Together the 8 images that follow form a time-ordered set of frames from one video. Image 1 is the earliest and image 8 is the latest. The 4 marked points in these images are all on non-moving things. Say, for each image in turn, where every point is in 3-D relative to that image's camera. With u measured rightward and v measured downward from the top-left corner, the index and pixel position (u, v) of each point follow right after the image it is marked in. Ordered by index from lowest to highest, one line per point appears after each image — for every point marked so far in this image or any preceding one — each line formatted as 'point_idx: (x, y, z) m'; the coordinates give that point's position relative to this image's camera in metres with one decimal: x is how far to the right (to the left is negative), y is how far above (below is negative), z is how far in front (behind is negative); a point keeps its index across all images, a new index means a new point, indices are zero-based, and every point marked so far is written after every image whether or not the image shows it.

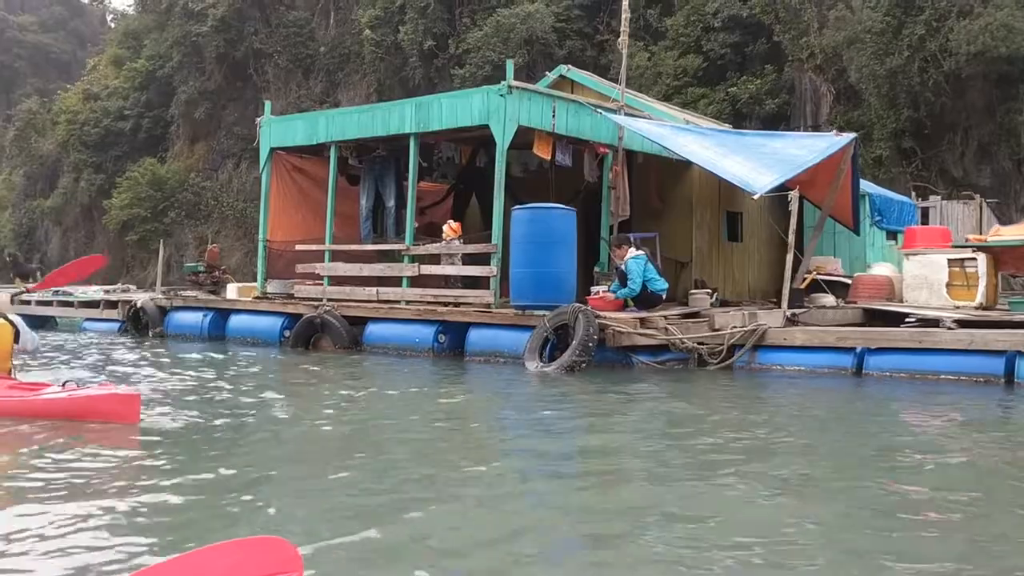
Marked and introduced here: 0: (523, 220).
0: (+0.1, +0.7, +8.6) m
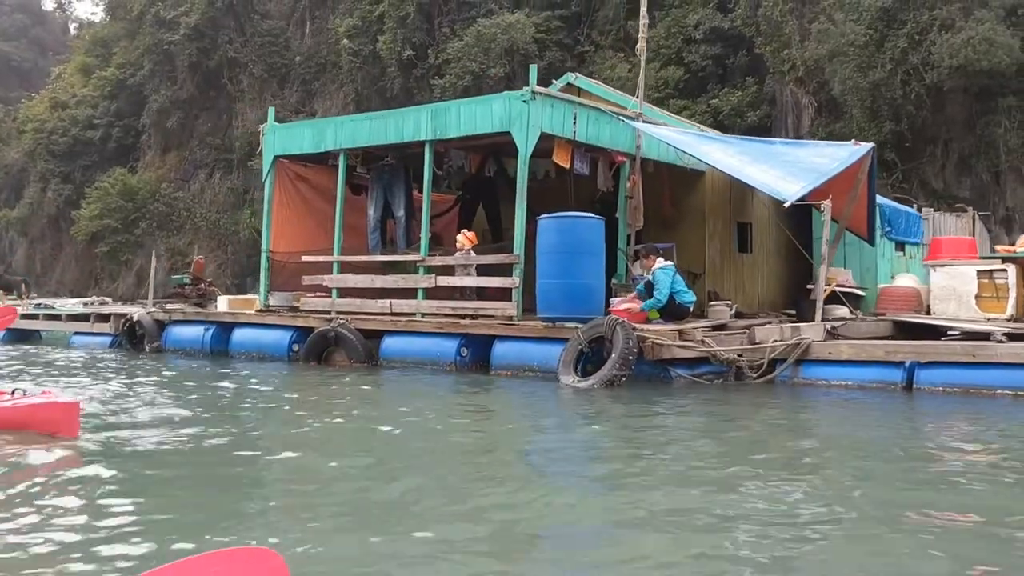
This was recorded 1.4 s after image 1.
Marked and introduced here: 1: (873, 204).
0: (+0.4, +0.6, +8.4) m
1: (+4.6, +1.1, +11.0) m
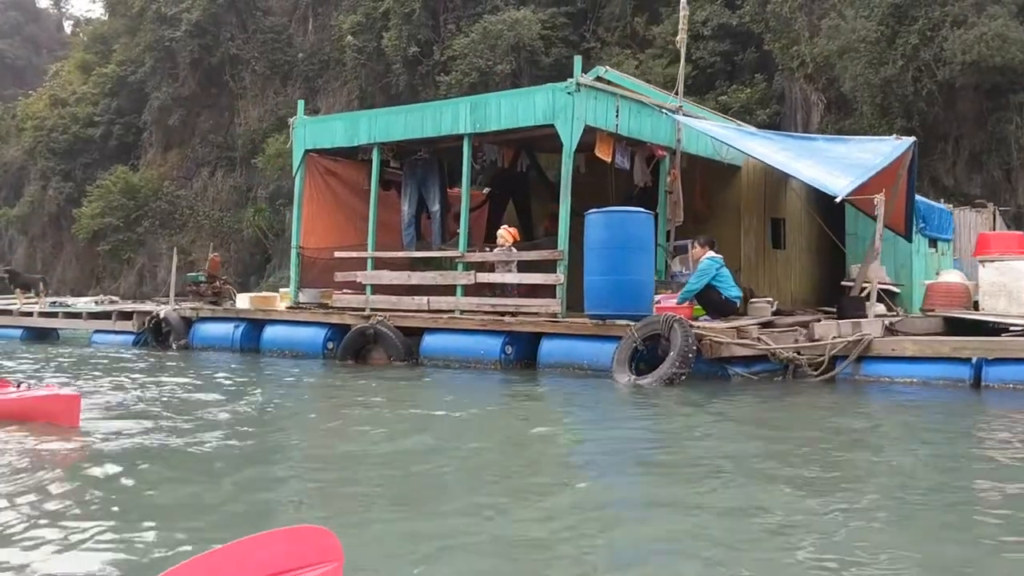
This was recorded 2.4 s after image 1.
0: (+0.8, +0.6, +8.2) m
1: (+5.0, +1.1, +10.9) m
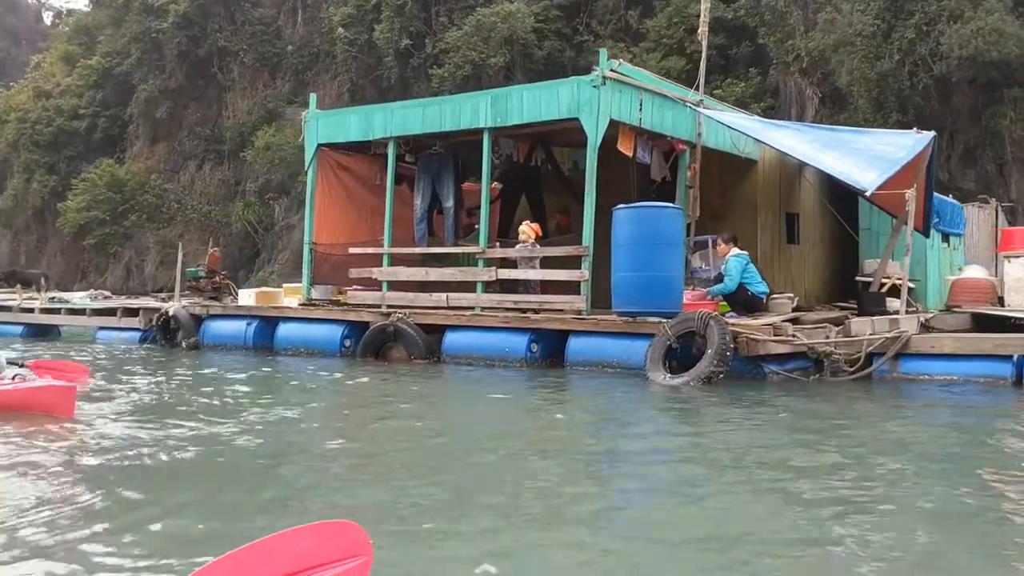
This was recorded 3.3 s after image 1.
0: (+1.1, +0.6, +8.0) m
1: (+5.2, +1.2, +10.8) m
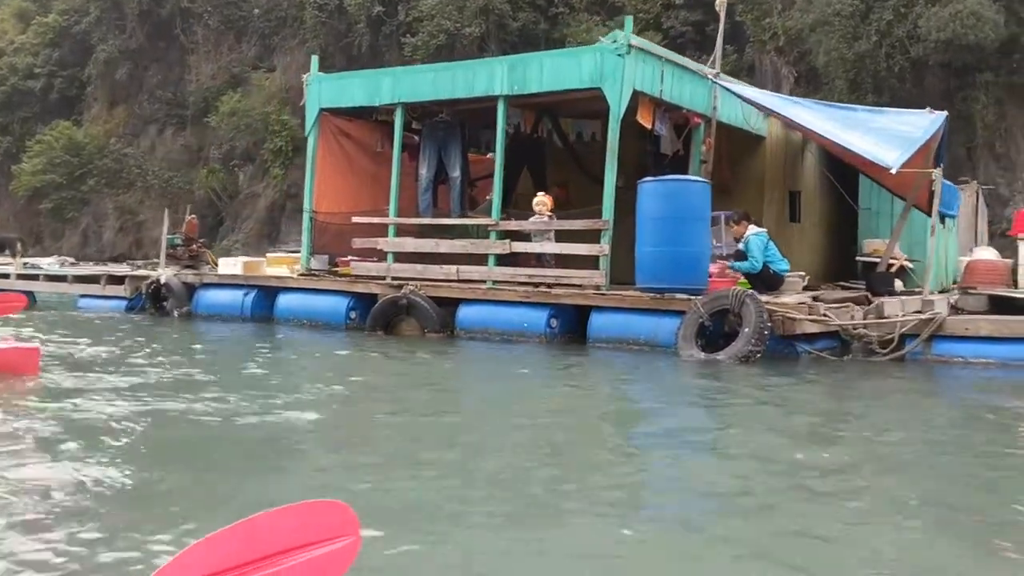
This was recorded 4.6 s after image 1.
0: (+1.3, +0.8, +7.8) m
1: (+5.3, +1.4, +10.8) m
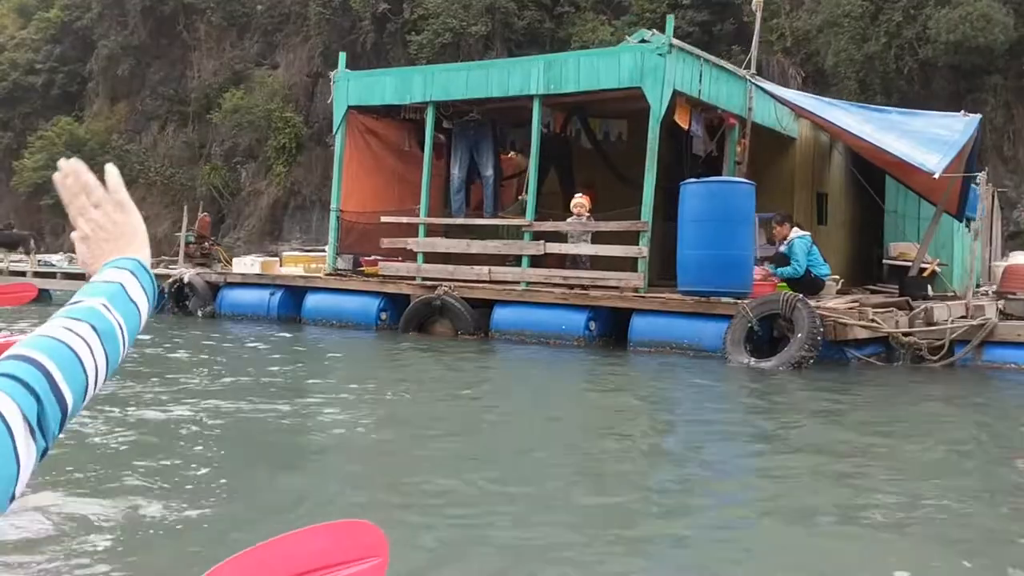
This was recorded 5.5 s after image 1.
0: (+1.7, +0.8, +7.7) m
1: (+5.7, +1.4, +10.7) m
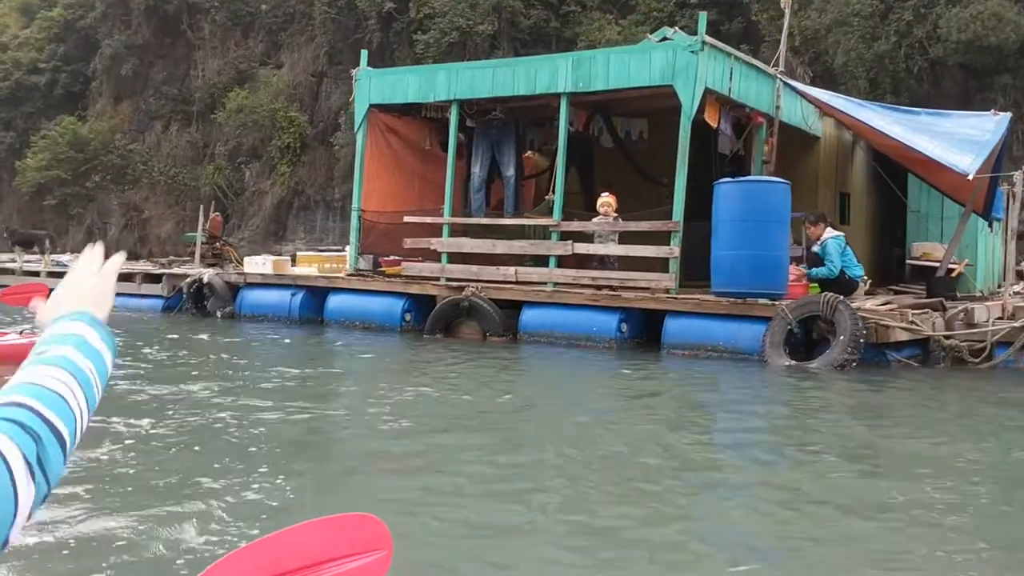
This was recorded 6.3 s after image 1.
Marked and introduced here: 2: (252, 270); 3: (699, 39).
0: (+2.0, +0.8, +7.6) m
1: (+5.9, +1.4, +10.6) m
2: (-3.3, +0.2, +10.8) m
3: (+1.7, +2.3, +8.1) m
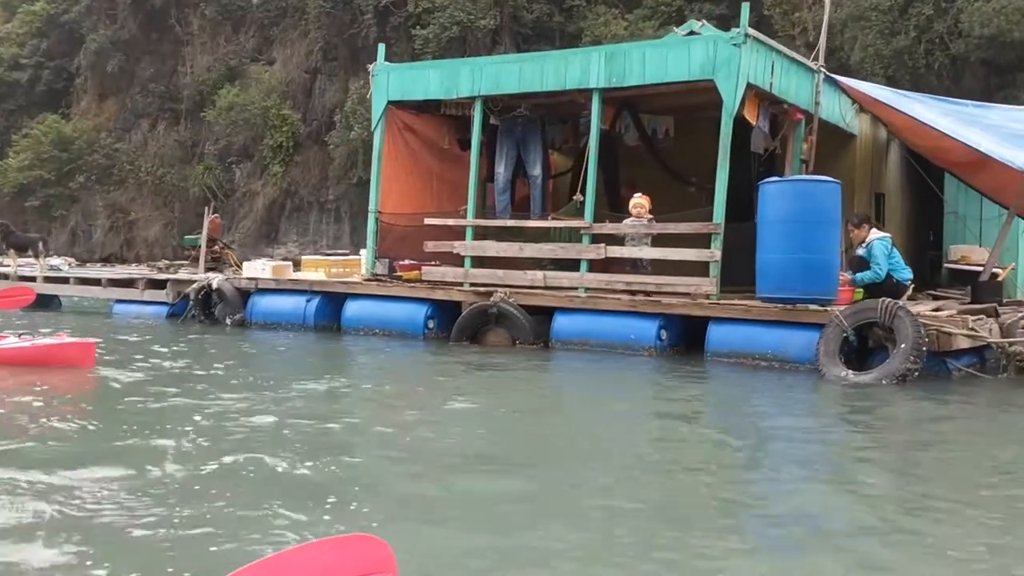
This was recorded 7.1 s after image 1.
0: (+2.2, +0.8, +7.2) m
1: (+6.2, +1.3, +10.1) m
2: (-3.0, +0.2, +10.3) m
3: (+2.0, +2.3, +7.7) m
